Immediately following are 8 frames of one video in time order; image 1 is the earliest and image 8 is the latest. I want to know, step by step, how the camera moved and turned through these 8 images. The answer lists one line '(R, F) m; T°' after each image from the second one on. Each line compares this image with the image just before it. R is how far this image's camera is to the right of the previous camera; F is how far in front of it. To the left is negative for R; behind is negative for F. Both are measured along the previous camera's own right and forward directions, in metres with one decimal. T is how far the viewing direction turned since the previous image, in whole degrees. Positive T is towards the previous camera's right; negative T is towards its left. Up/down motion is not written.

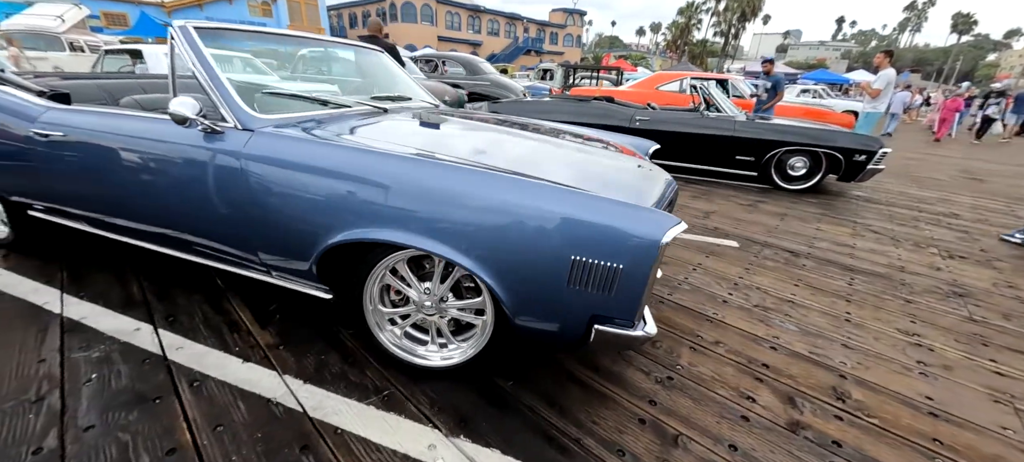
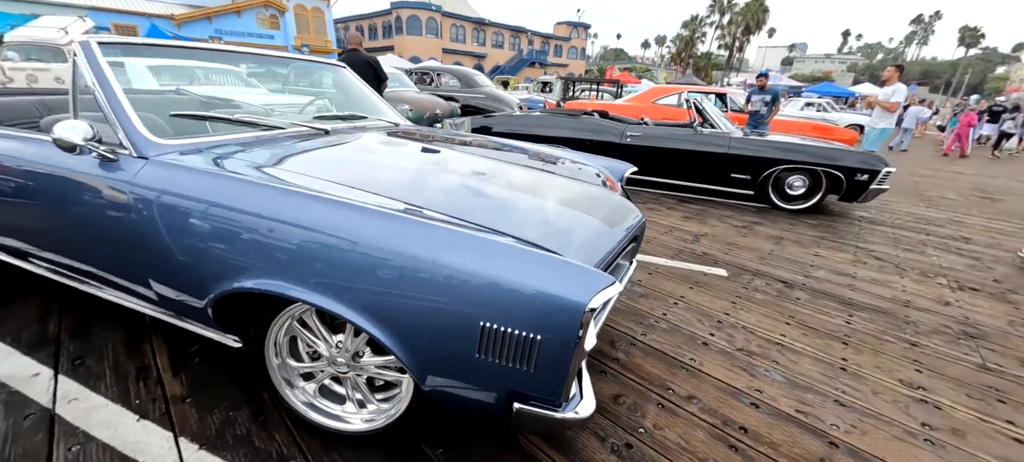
(+0.3, +0.2) m; -1°
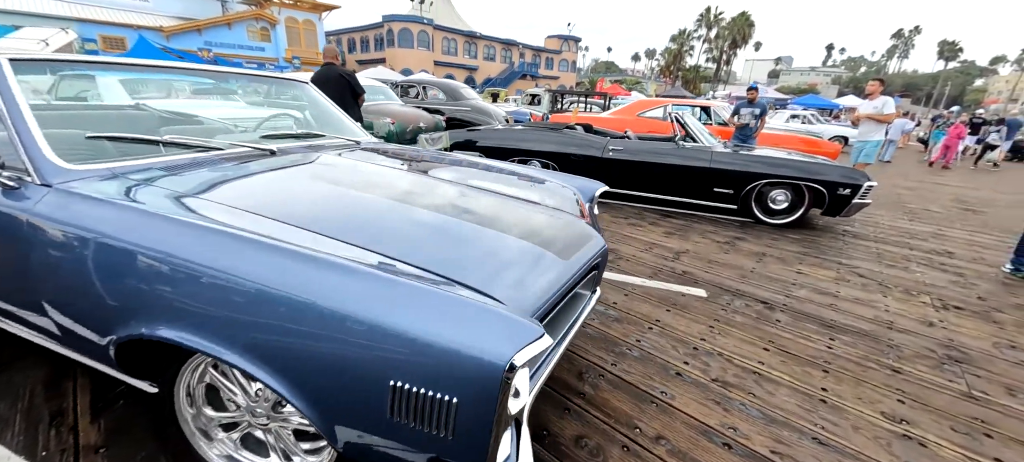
(+0.2, +0.1) m; +1°
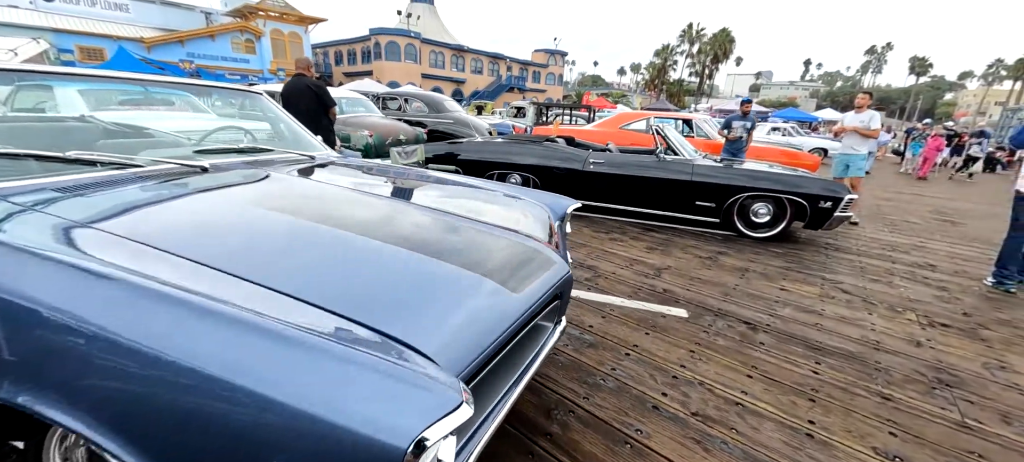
(+0.1, +0.2) m; +2°
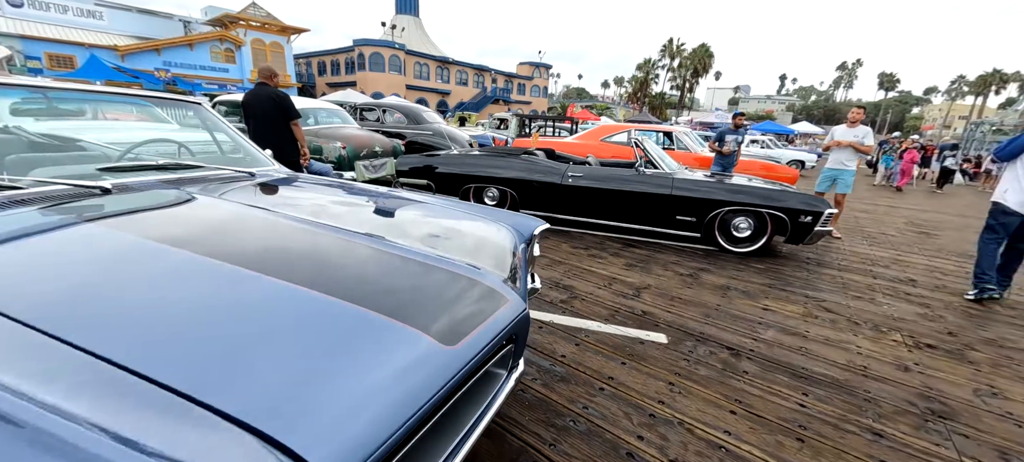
(+0.1, +0.2) m; +2°
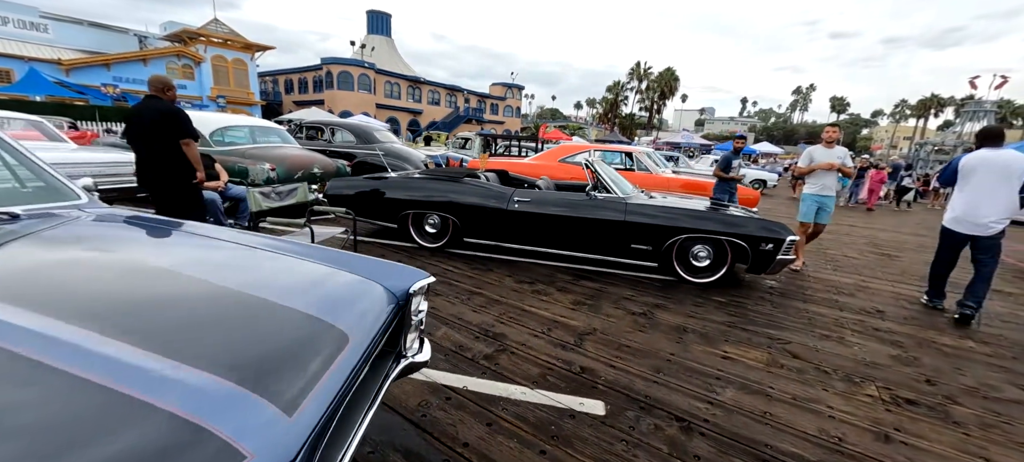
(+0.4, +0.5) m; +3°
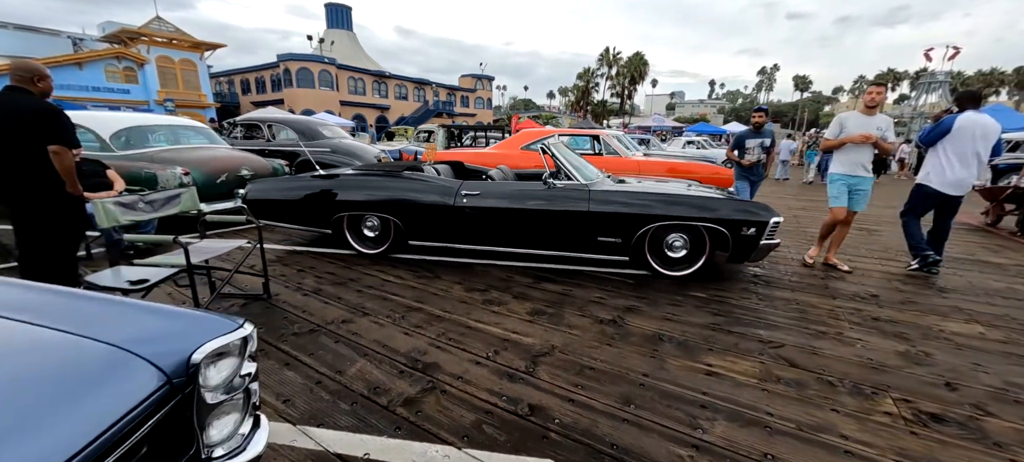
(+0.3, +0.6) m; +3°
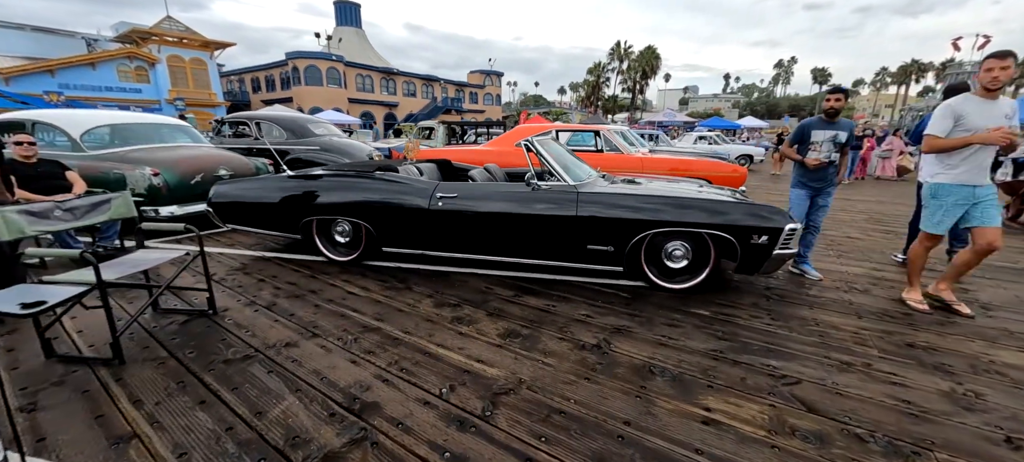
(+0.3, +0.4) m; -2°
